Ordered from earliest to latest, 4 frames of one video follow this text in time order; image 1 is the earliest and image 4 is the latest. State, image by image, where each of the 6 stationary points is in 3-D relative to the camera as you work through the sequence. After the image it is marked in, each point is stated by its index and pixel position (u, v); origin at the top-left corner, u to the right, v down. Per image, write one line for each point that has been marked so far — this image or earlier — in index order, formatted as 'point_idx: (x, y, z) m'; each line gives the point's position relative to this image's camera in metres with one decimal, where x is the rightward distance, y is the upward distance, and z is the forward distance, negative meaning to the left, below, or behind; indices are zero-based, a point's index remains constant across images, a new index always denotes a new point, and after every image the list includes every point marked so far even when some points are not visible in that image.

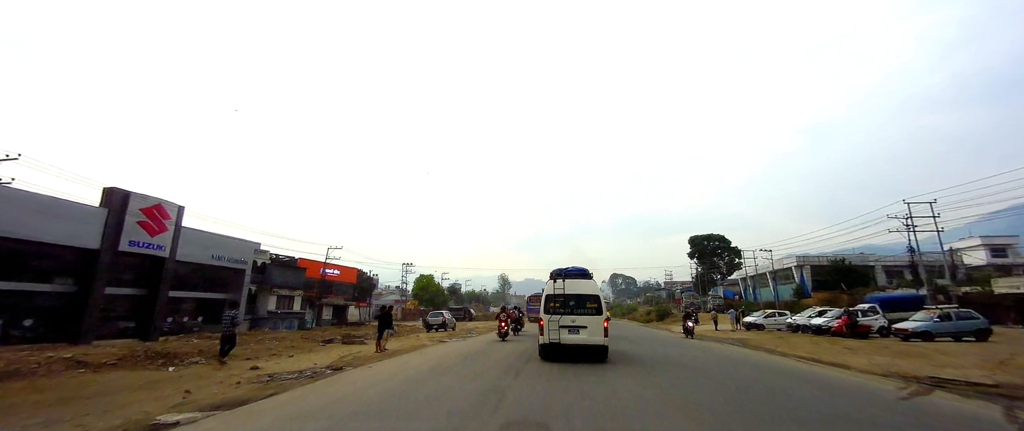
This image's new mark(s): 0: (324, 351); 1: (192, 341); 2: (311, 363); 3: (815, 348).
0: (-6.0, -4.3, +12.0) m
1: (-10.7, -4.2, +12.7) m
2: (-5.4, -3.9, +10.0) m
3: (+12.2, -5.3, +15.0) m
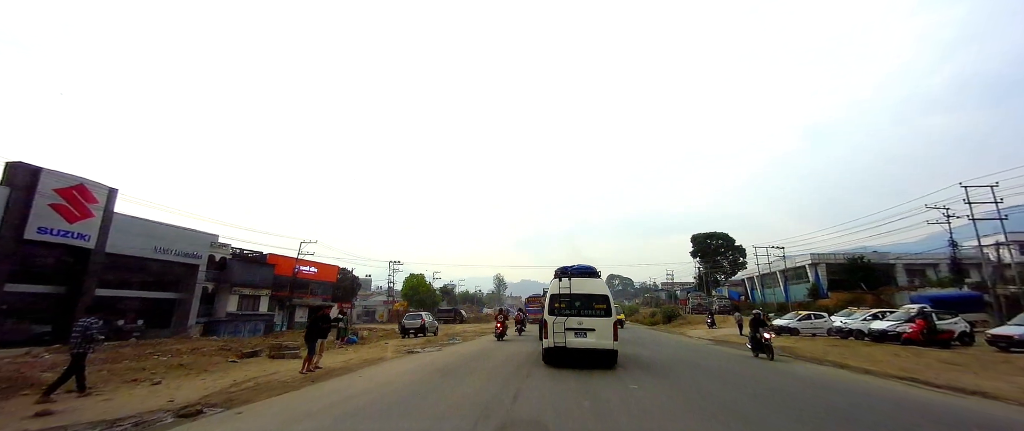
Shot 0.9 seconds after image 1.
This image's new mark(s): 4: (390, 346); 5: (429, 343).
0: (-6.3, -3.4, +8.2) m
1: (-11.0, -3.3, +8.8) m
2: (-5.7, -3.0, +6.3) m
3: (+11.8, -4.4, +11.4) m
4: (-5.2, -5.5, +15.8) m
5: (-4.0, -6.1, +18.0) m
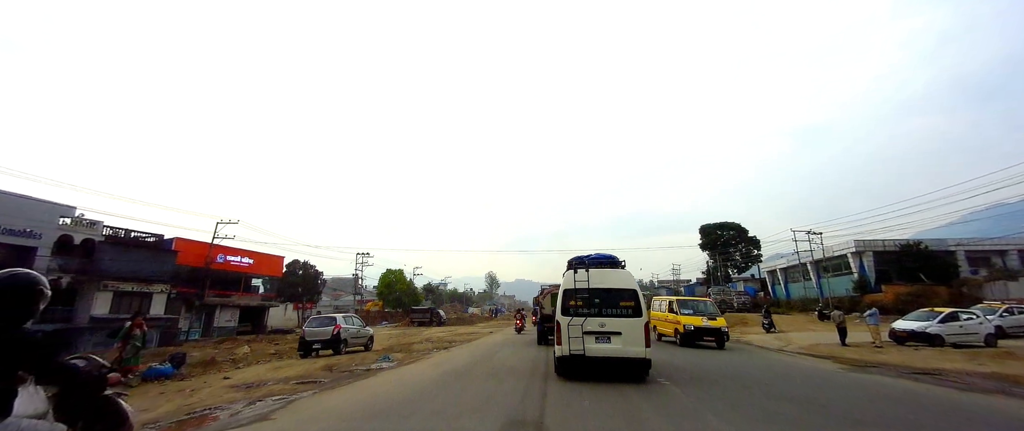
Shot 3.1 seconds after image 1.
0: (-7.0, -1.4, +0.1) m
1: (-11.7, -1.3, +0.6) m
2: (-6.3, -1.0, -1.9) m
3: (+11.1, -2.3, +3.5) m
4: (-5.9, -3.5, +7.7) m
5: (-4.8, -4.1, +9.9) m
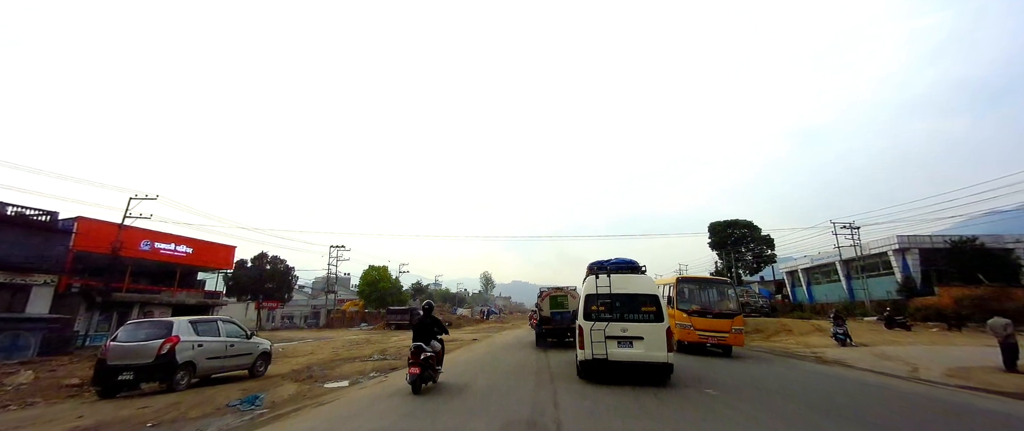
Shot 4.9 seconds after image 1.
0: (-7.3, 0.0, -5.2) m
1: (-12.0, +0.1, -4.7) m
2: (-6.6, +0.4, -7.1) m
3: (+10.8, -1.2, -1.7) m
4: (-6.3, -2.1, +2.4) m
5: (-5.2, -2.7, +4.6) m
